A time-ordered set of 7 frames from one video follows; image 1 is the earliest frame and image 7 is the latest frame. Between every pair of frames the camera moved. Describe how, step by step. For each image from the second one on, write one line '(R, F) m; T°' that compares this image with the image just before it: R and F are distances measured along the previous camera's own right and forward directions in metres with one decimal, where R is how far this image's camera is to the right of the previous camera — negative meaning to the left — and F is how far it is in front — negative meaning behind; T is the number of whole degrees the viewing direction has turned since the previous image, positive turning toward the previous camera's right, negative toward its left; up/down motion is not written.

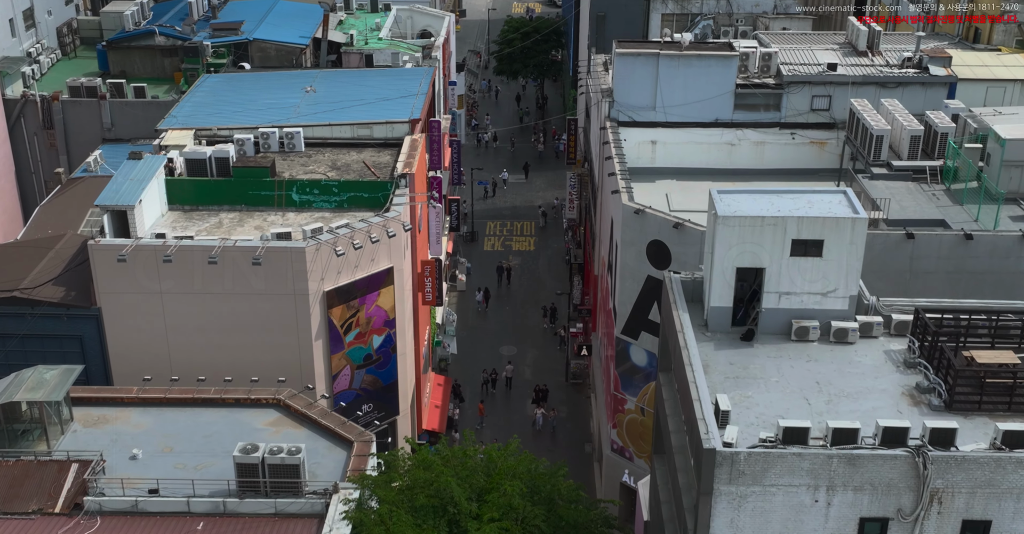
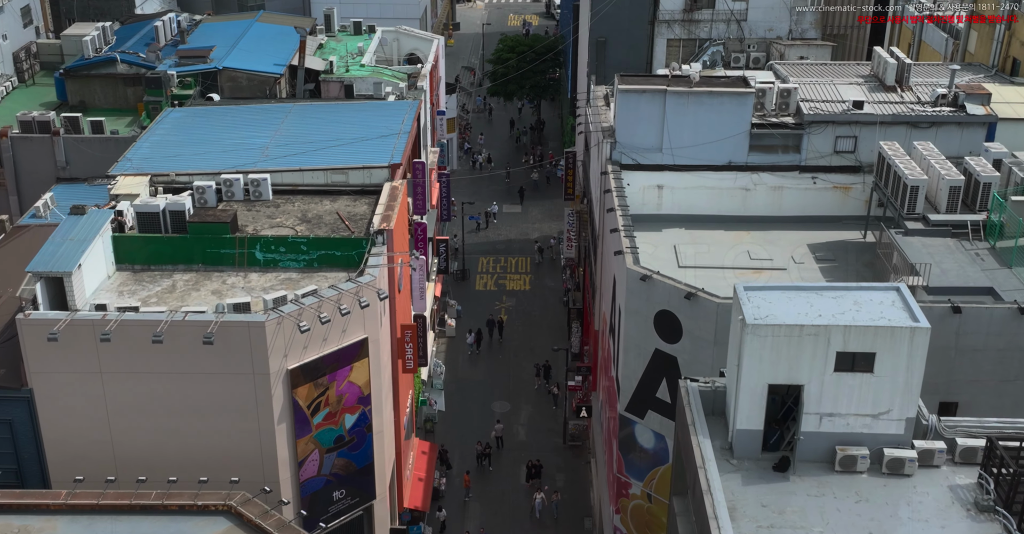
(+0.3, +5.0) m; 0°
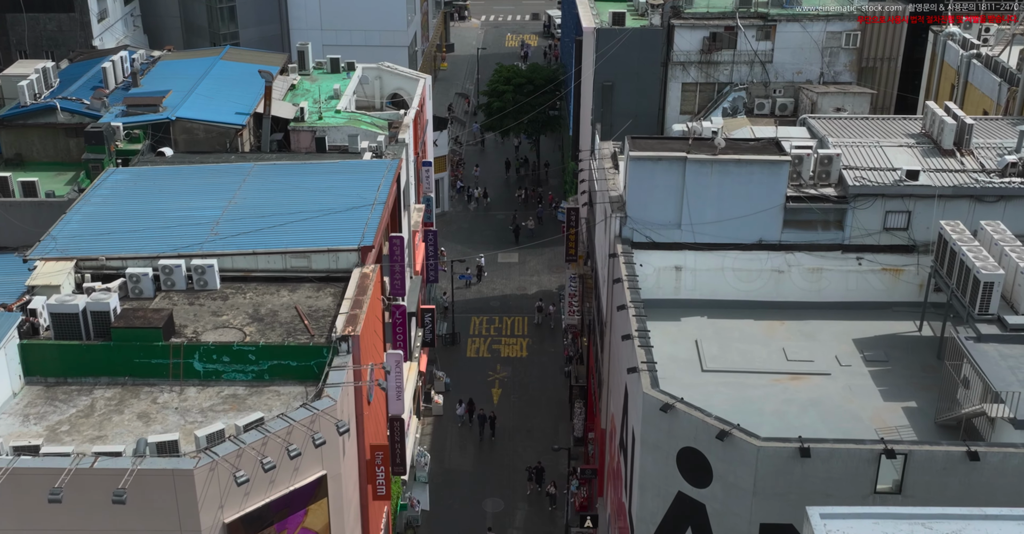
(+0.3, +7.0) m; 0°
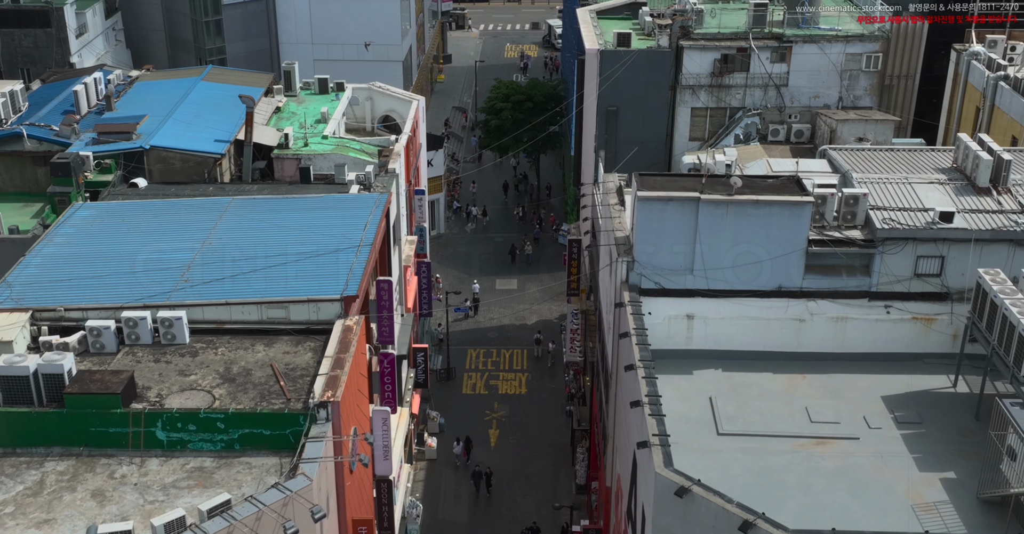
(+0.1, +3.3) m; 0°
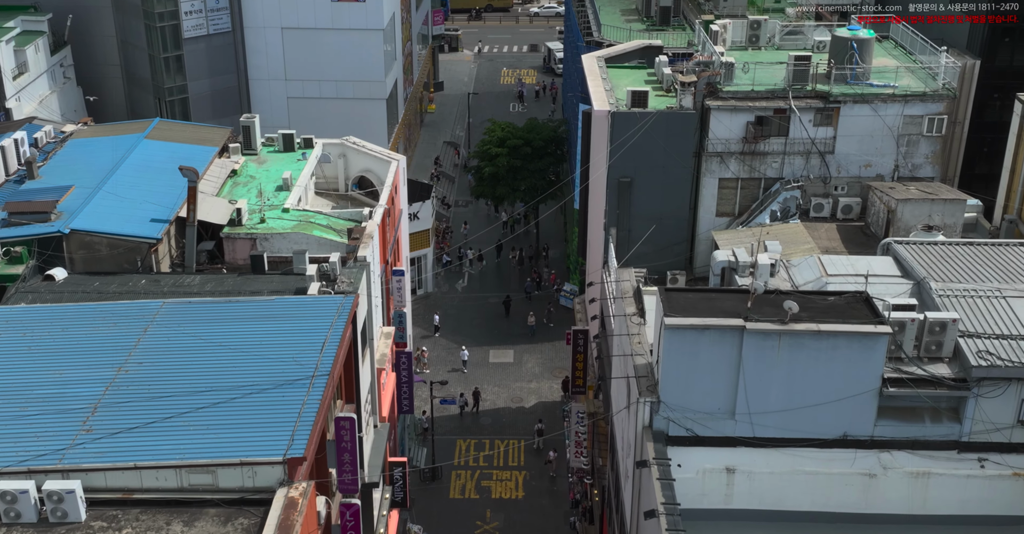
(+0.1, +7.9) m; 0°
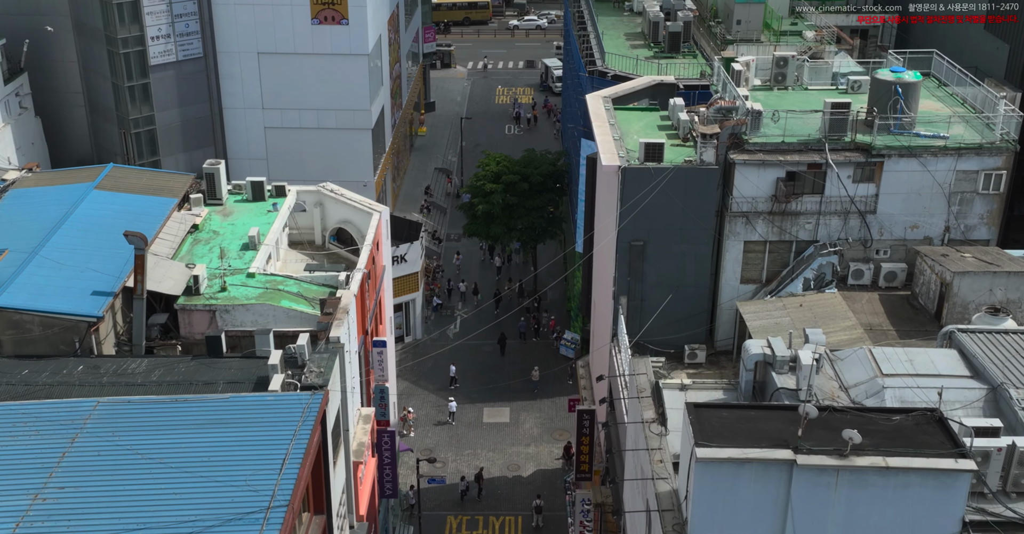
(0.0, +5.2) m; 0°
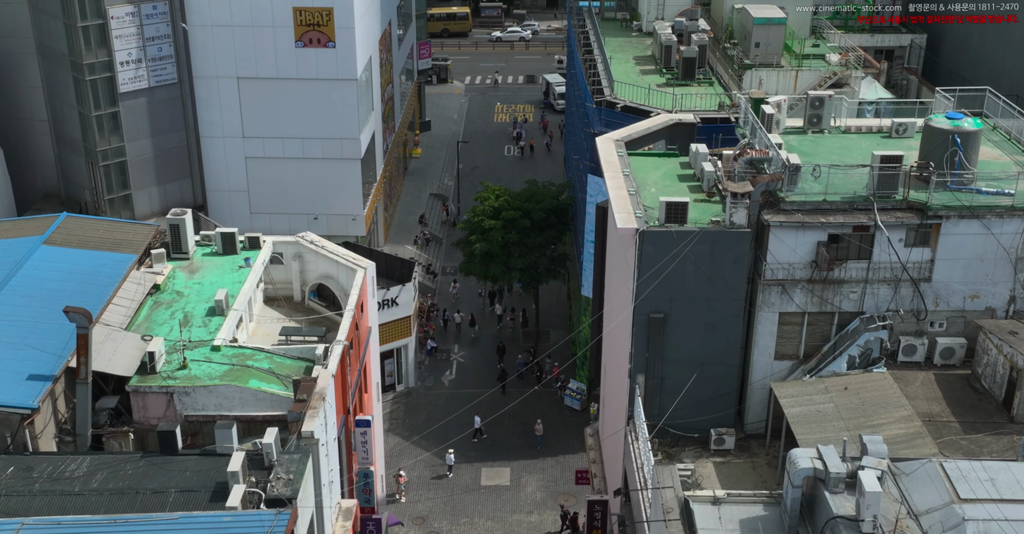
(-0.1, +4.7) m; 0°
